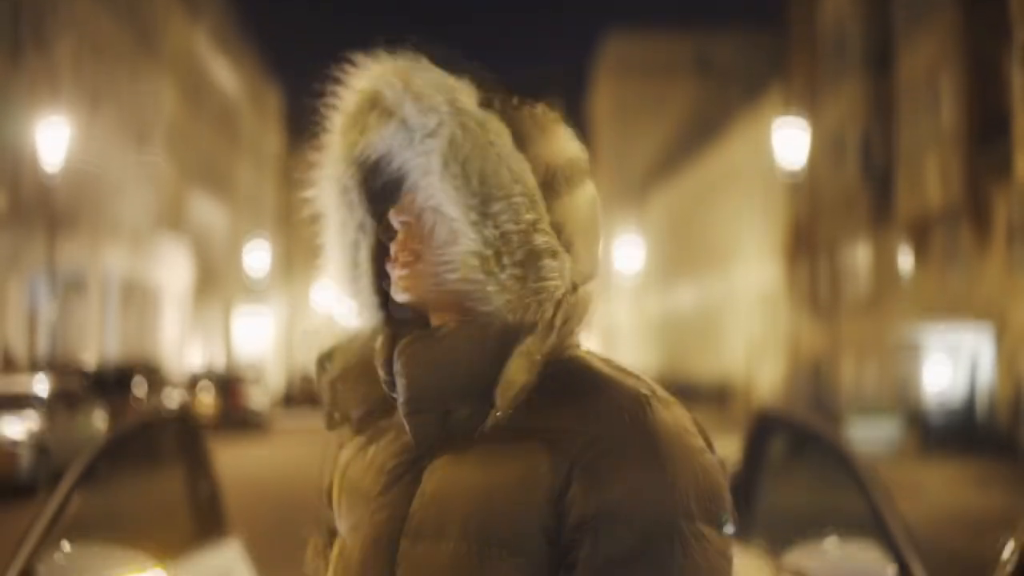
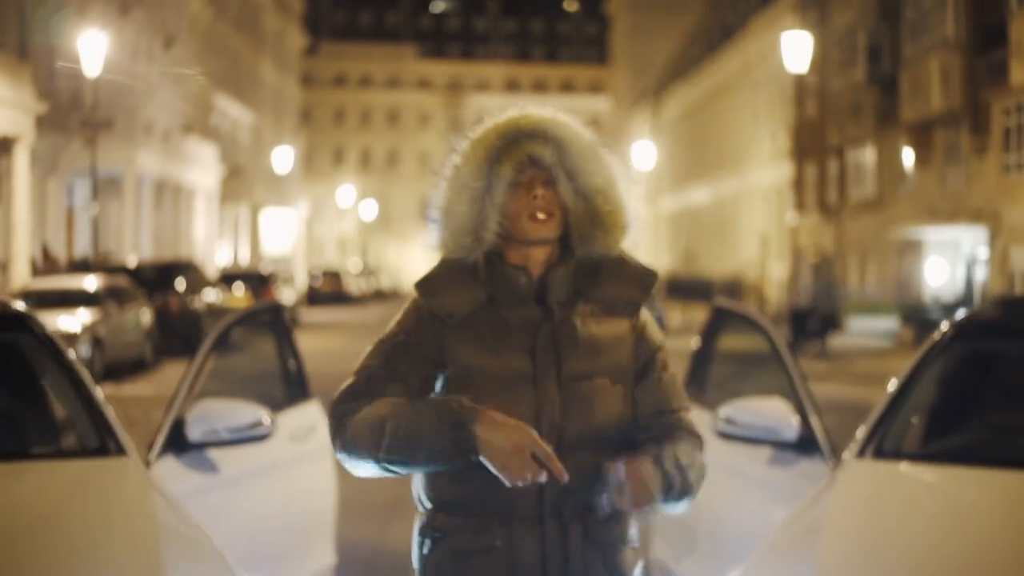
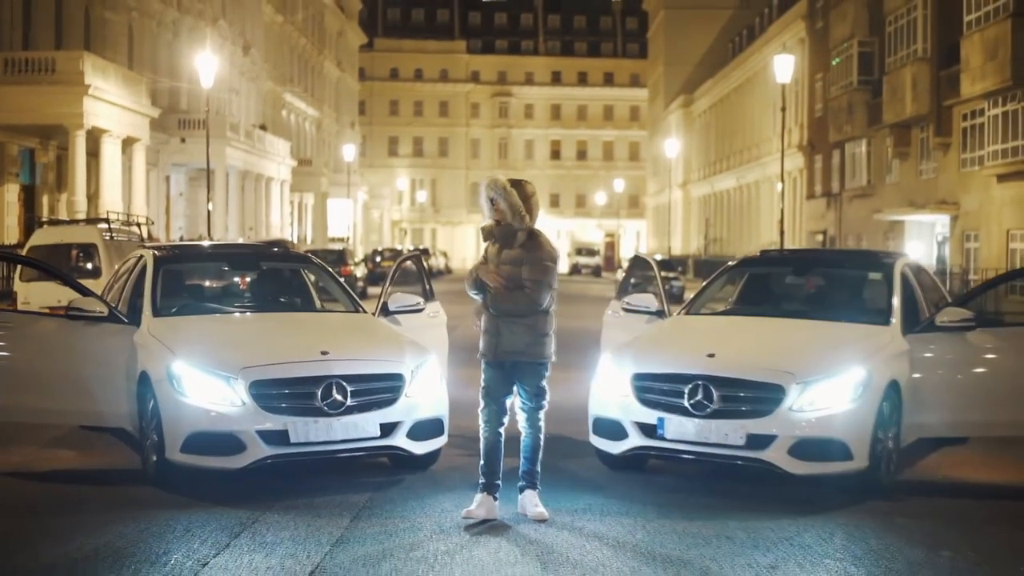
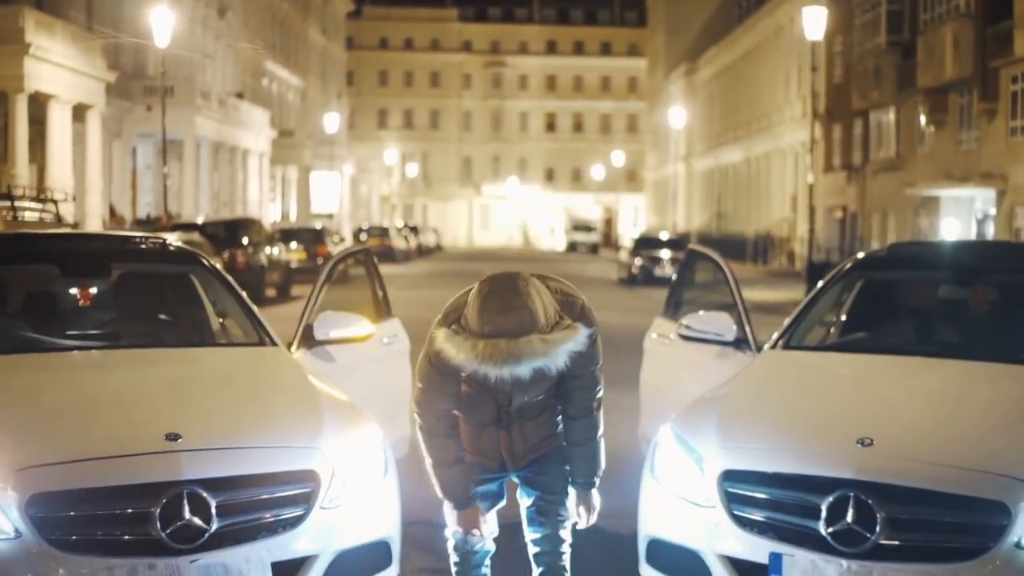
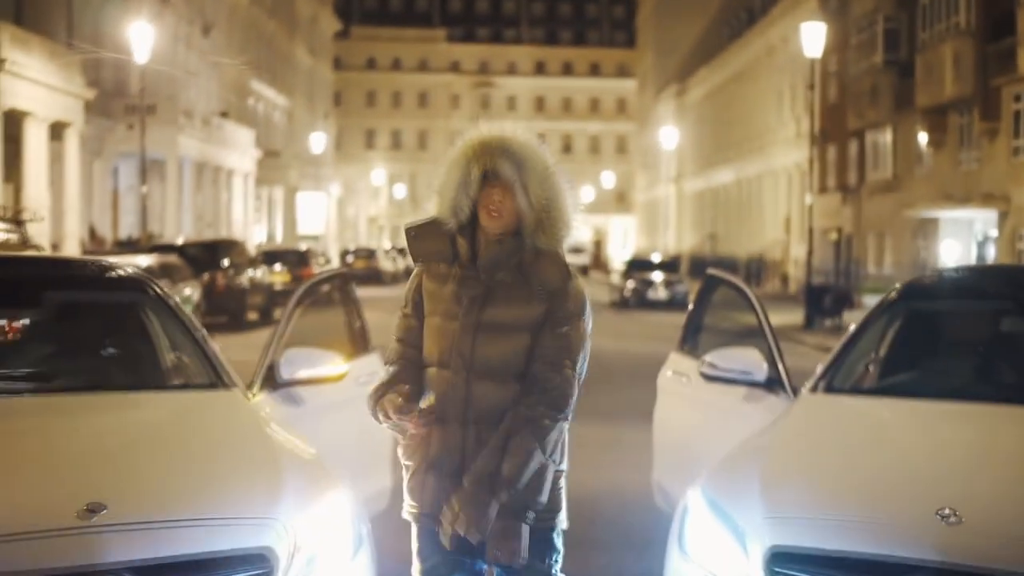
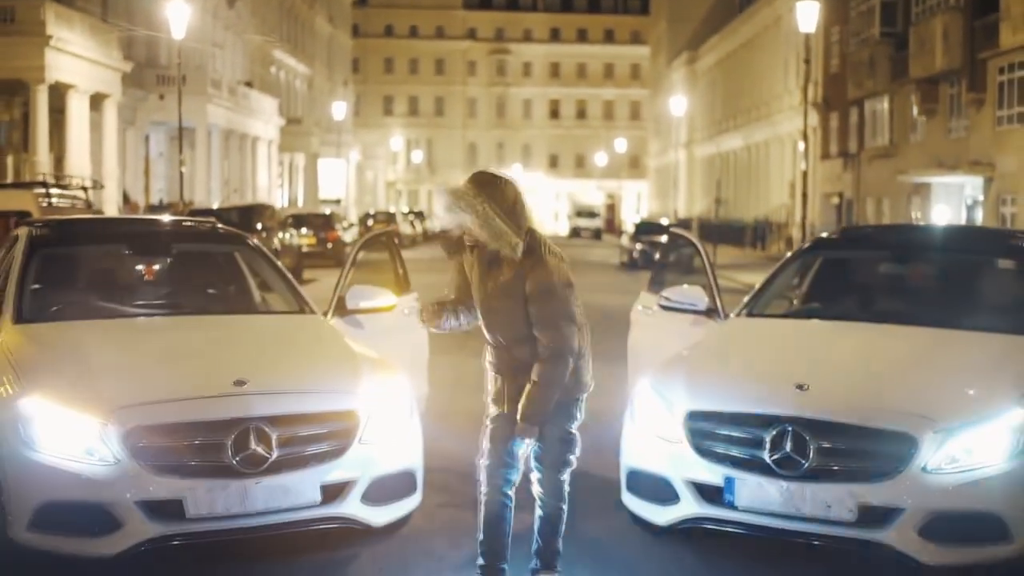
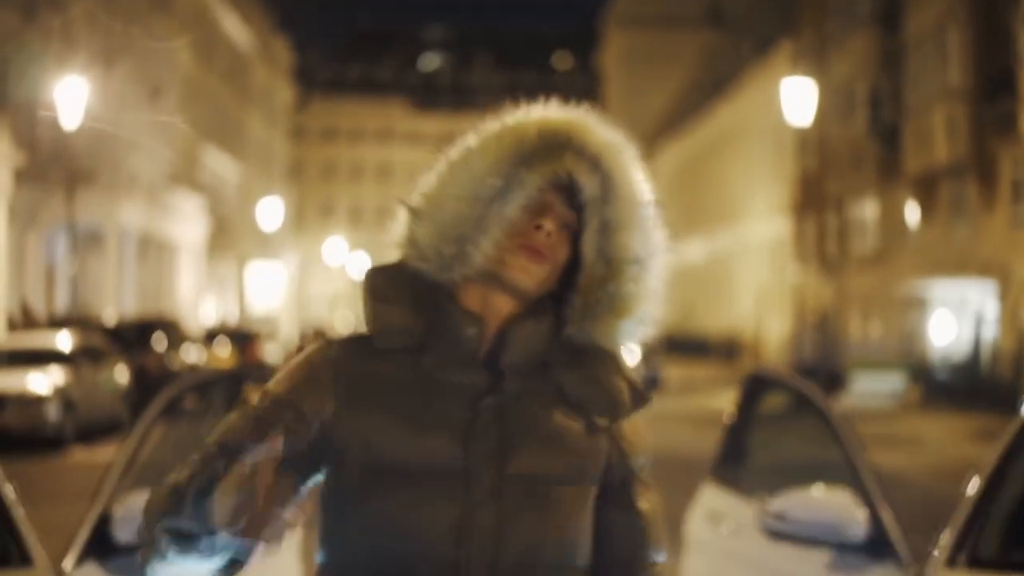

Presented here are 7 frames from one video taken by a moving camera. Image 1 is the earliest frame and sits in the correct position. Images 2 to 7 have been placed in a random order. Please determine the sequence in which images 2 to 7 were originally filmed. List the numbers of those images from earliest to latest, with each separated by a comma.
7, 2, 5, 4, 6, 3
